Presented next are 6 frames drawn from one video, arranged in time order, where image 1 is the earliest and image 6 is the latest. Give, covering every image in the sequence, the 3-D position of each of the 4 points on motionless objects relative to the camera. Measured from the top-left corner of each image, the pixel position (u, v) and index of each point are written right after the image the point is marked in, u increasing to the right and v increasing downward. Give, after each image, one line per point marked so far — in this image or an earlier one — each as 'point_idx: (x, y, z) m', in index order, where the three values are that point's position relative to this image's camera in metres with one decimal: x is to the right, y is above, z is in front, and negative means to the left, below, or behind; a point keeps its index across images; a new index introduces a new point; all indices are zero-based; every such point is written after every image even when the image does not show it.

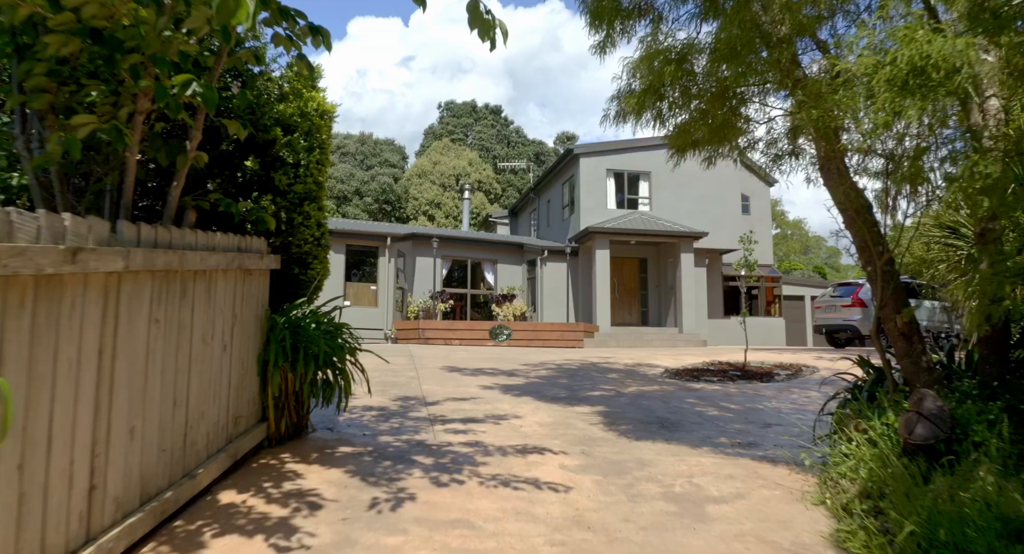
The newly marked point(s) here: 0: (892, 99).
0: (+2.4, +1.1, +3.9) m
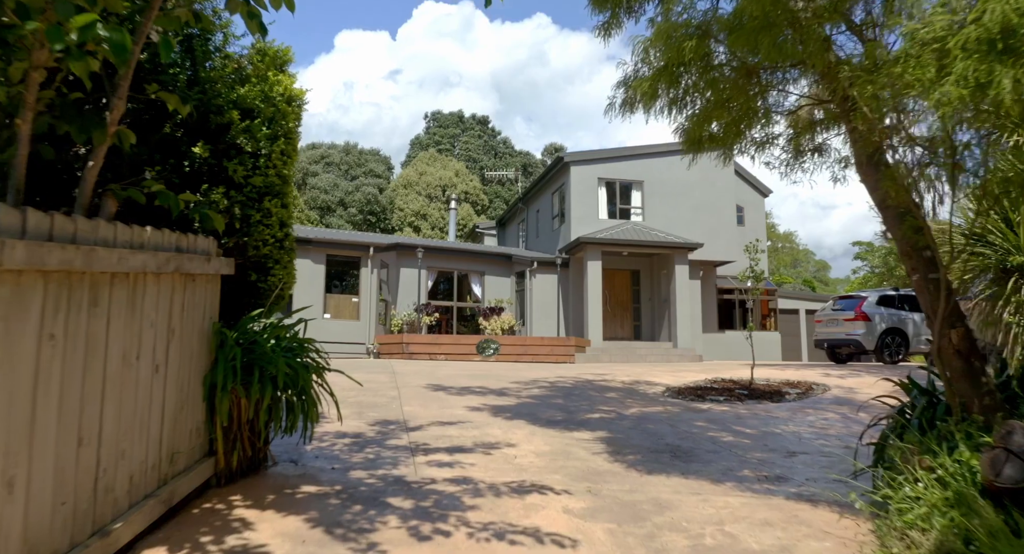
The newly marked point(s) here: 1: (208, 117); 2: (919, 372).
0: (+2.4, +1.1, +3.2) m
1: (-2.3, +1.2, +4.6) m
2: (+7.4, -1.7, +11.1) m
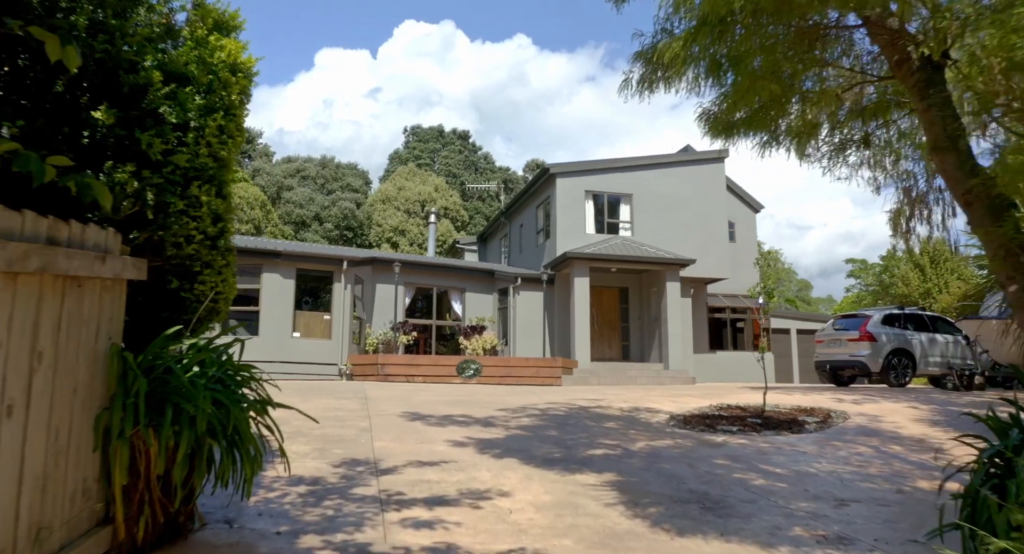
0: (+2.5, +1.1, +2.3) m
1: (-2.3, +1.2, +3.5) m
2: (+7.1, -2.0, +10.3) m
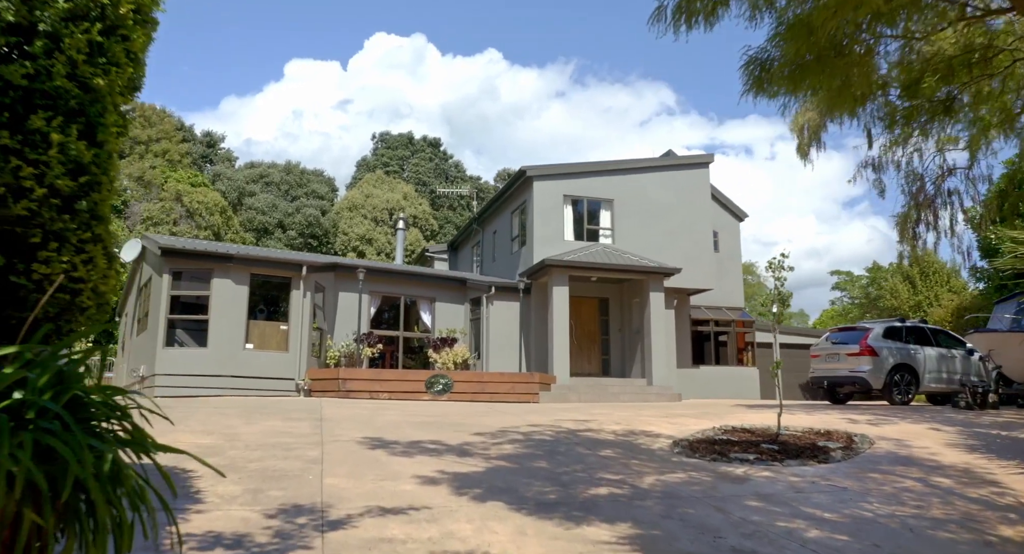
0: (+2.6, +1.2, +1.3) m
1: (-2.2, +1.3, +2.2) m
2: (+6.8, -2.2, +9.4) m
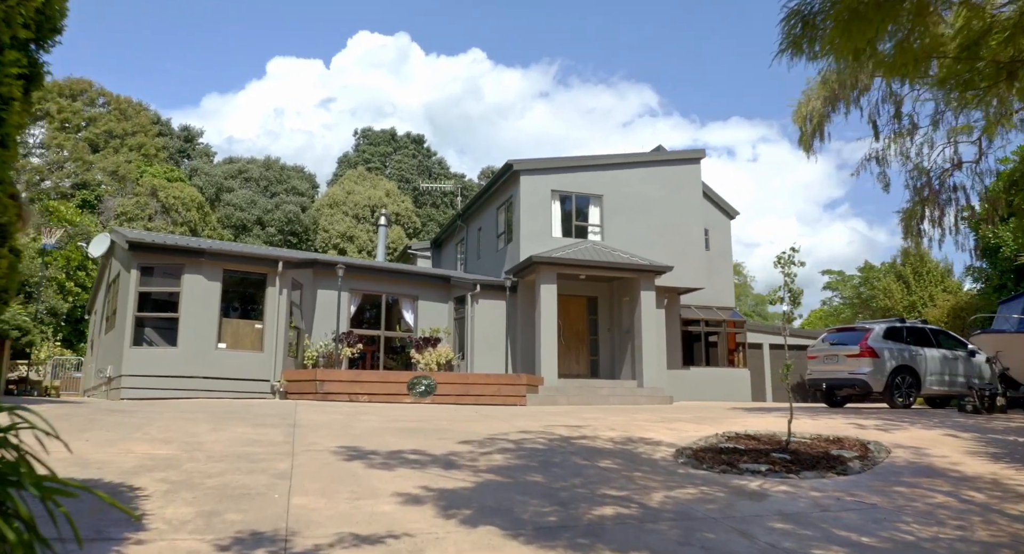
0: (+2.6, +1.2, +0.7) m
1: (-2.2, +1.3, +1.6) m
2: (+6.6, -2.1, +9.0) m
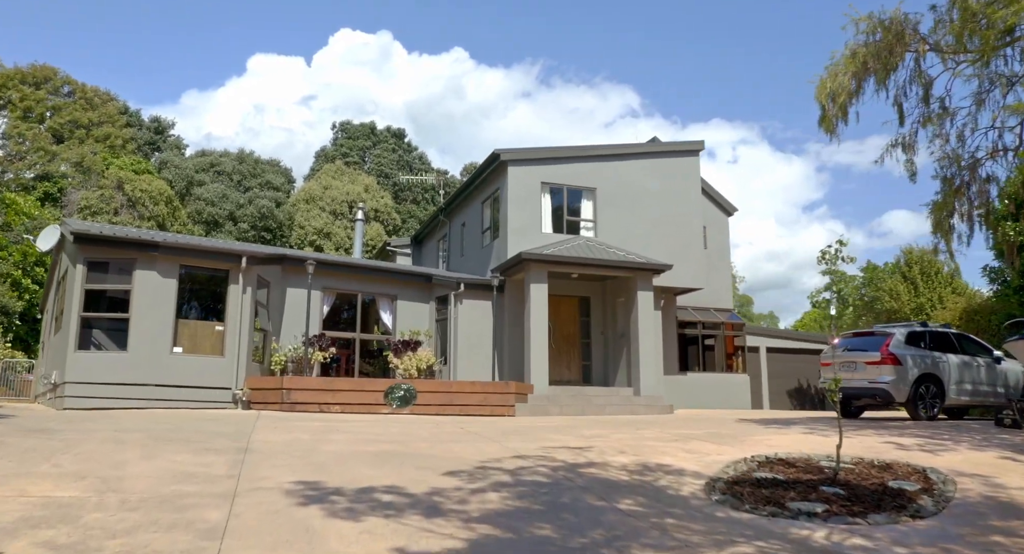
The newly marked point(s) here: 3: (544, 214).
0: (+2.8, +1.2, -0.4) m
1: (-2.0, +1.4, +0.3) m
2: (+6.5, -2.1, +8.0) m
3: (+0.8, +1.6, +16.1) m
